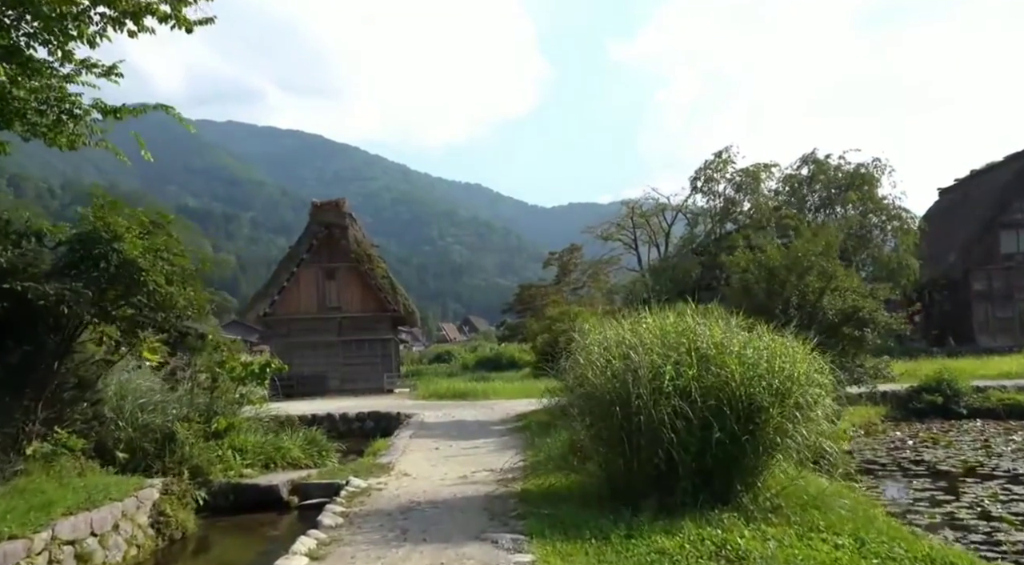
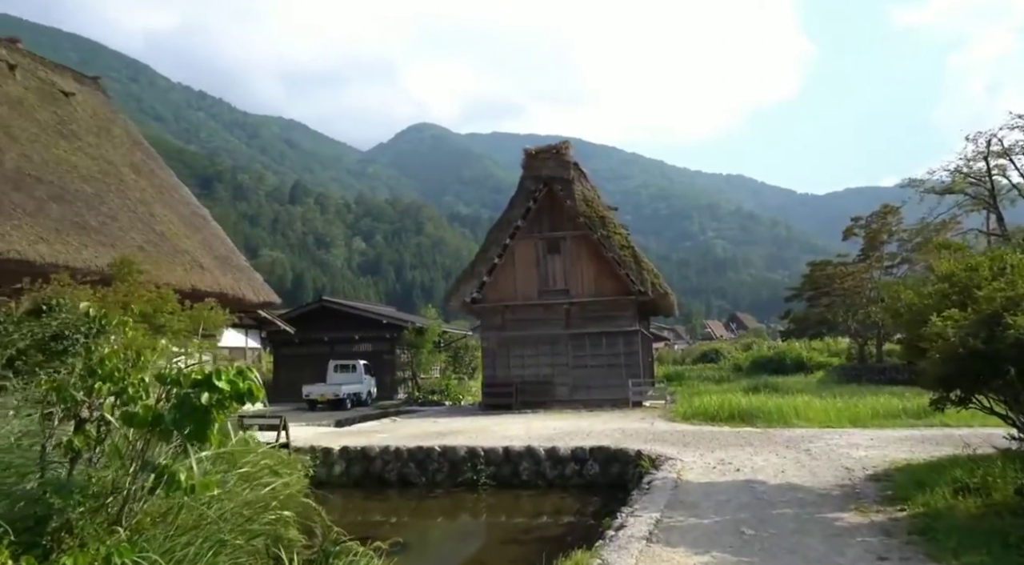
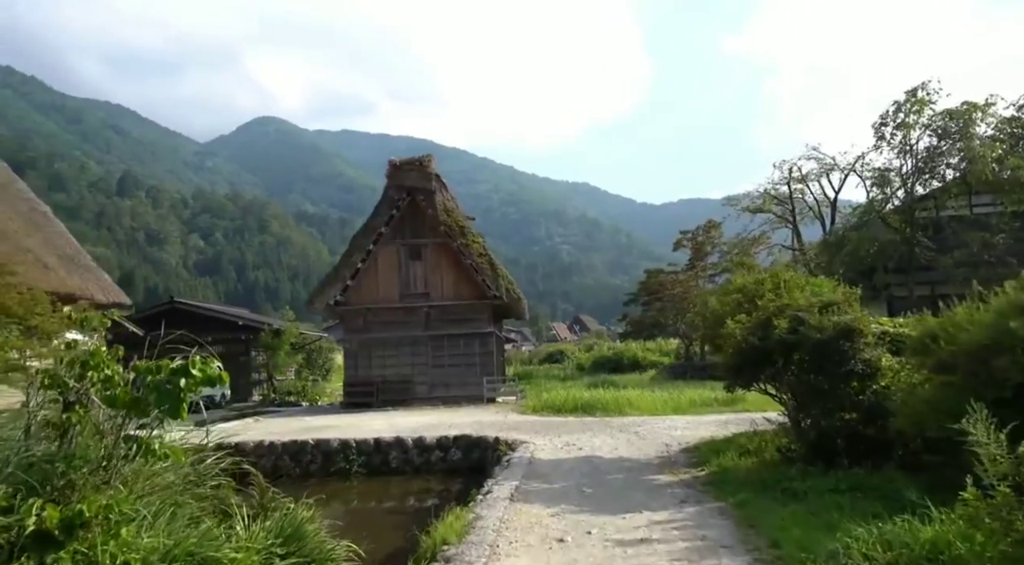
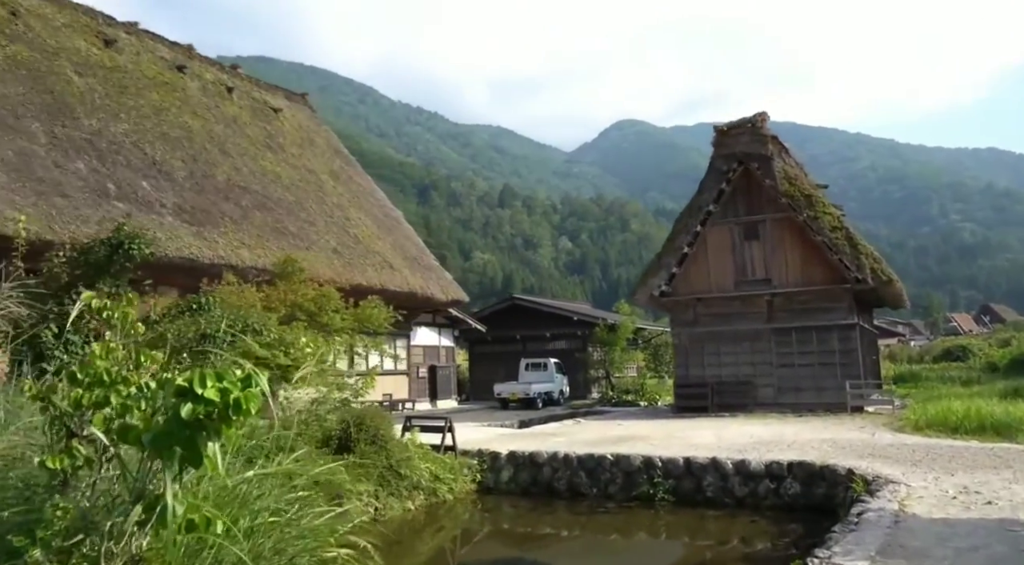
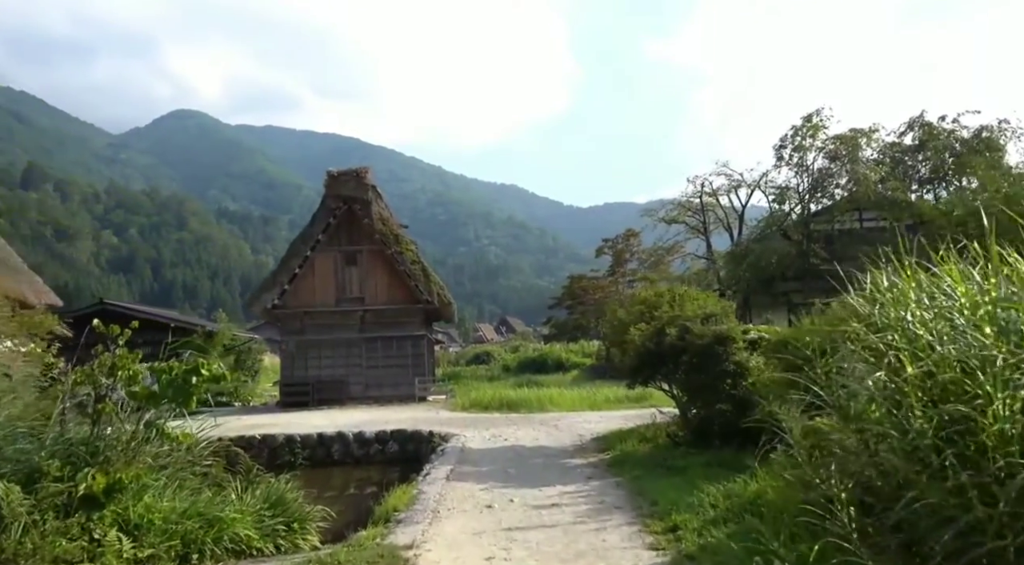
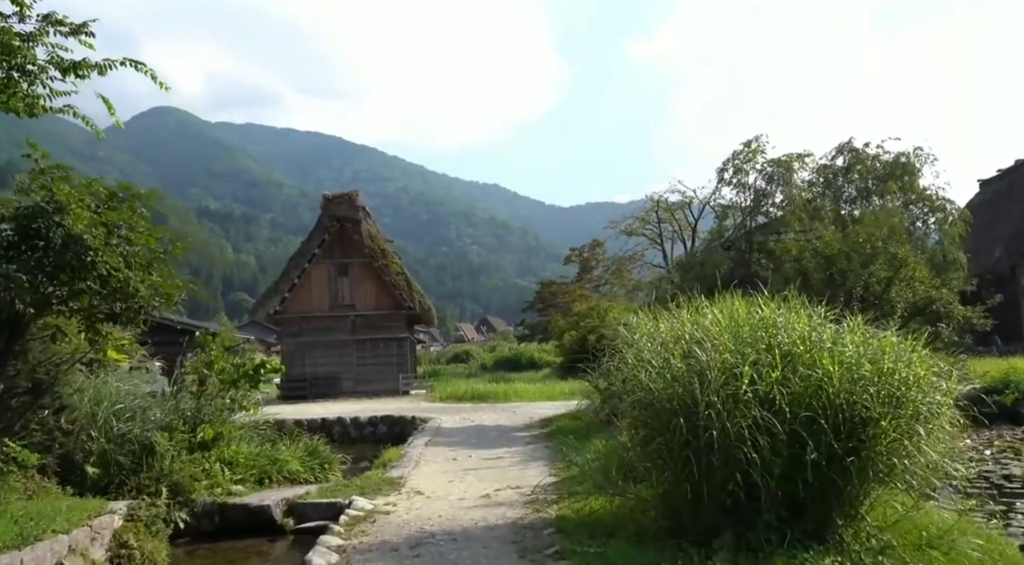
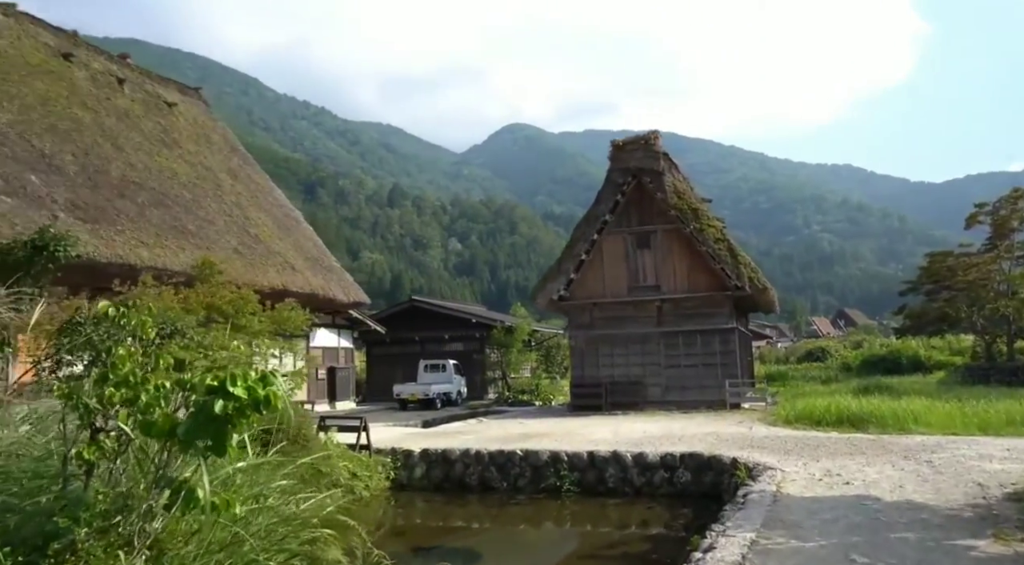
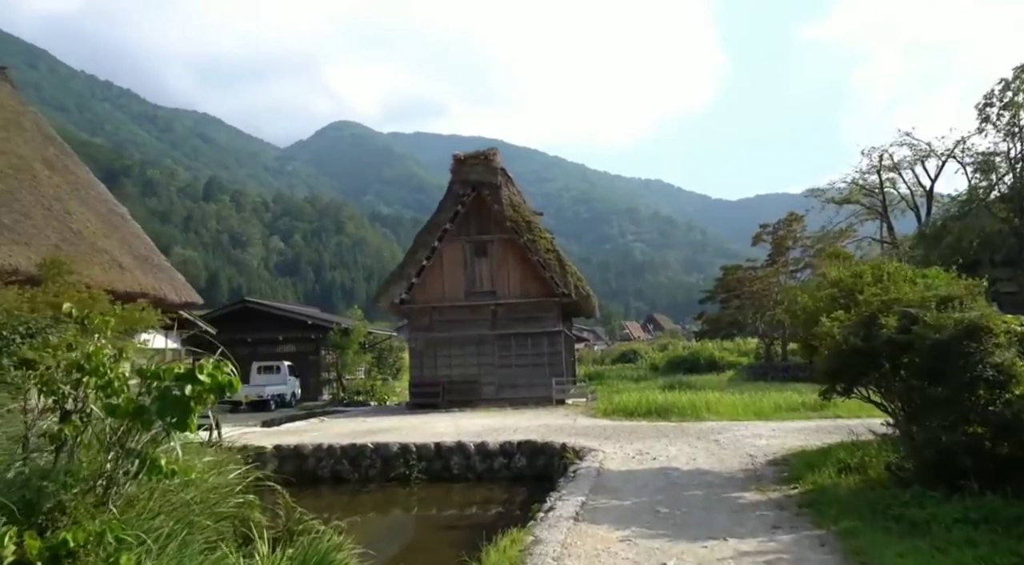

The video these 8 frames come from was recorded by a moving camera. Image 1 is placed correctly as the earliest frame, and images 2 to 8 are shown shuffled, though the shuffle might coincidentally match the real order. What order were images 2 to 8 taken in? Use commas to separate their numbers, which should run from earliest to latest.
6, 5, 3, 8, 2, 7, 4
